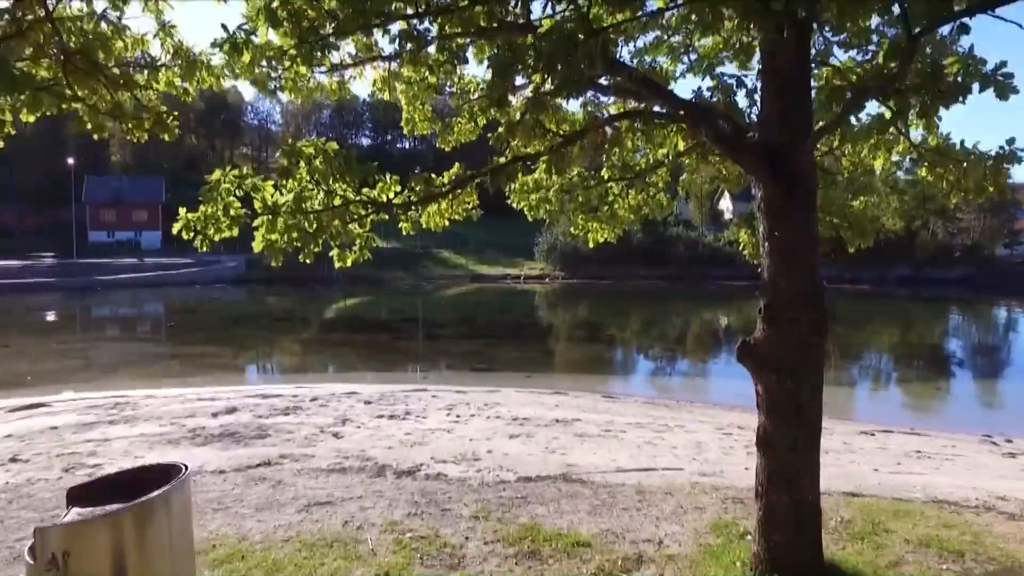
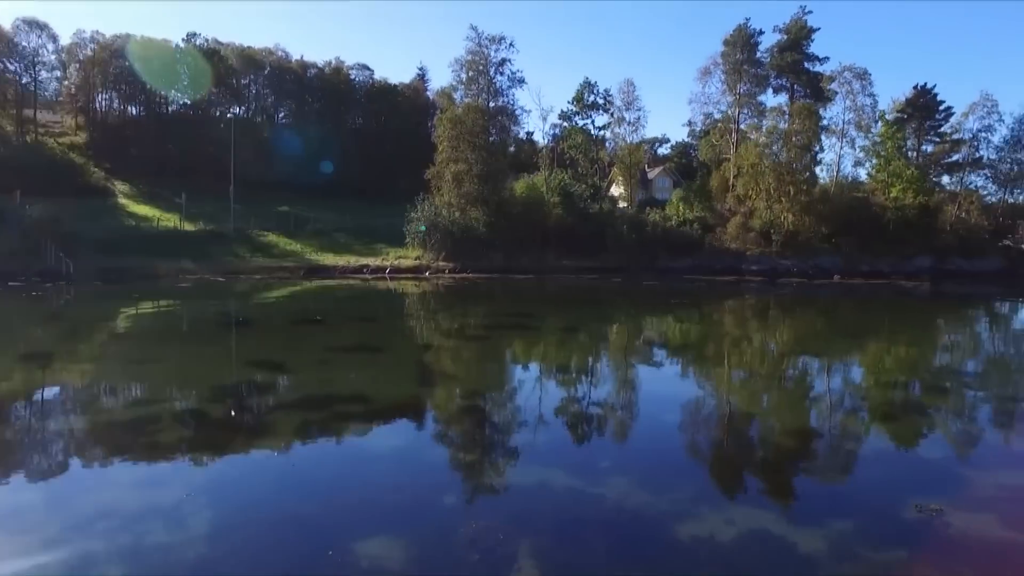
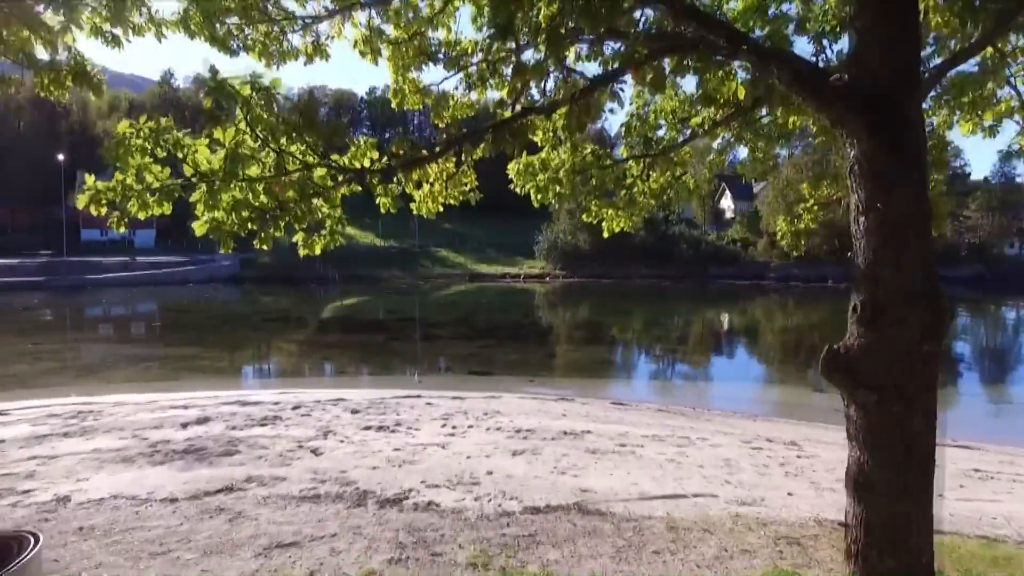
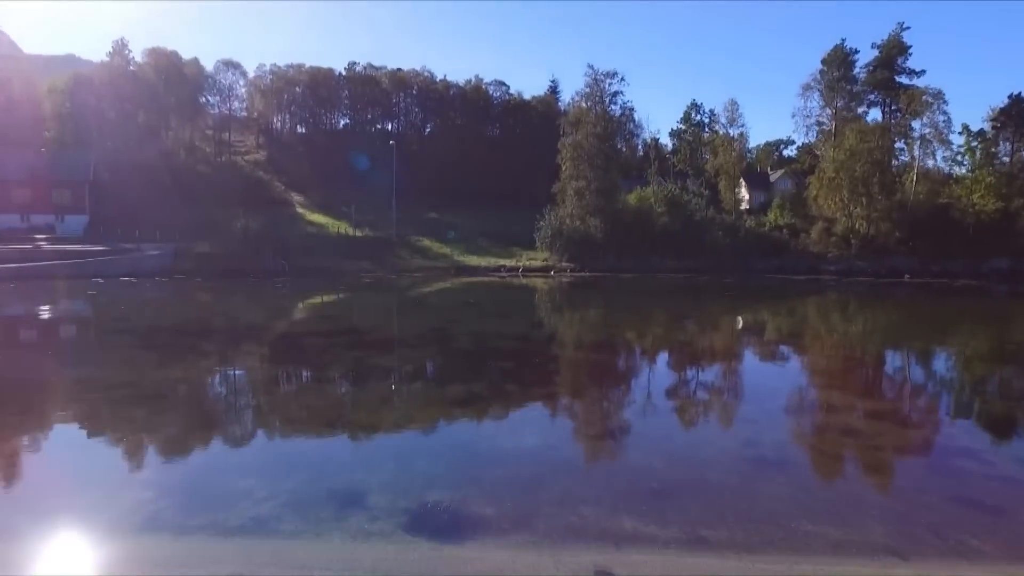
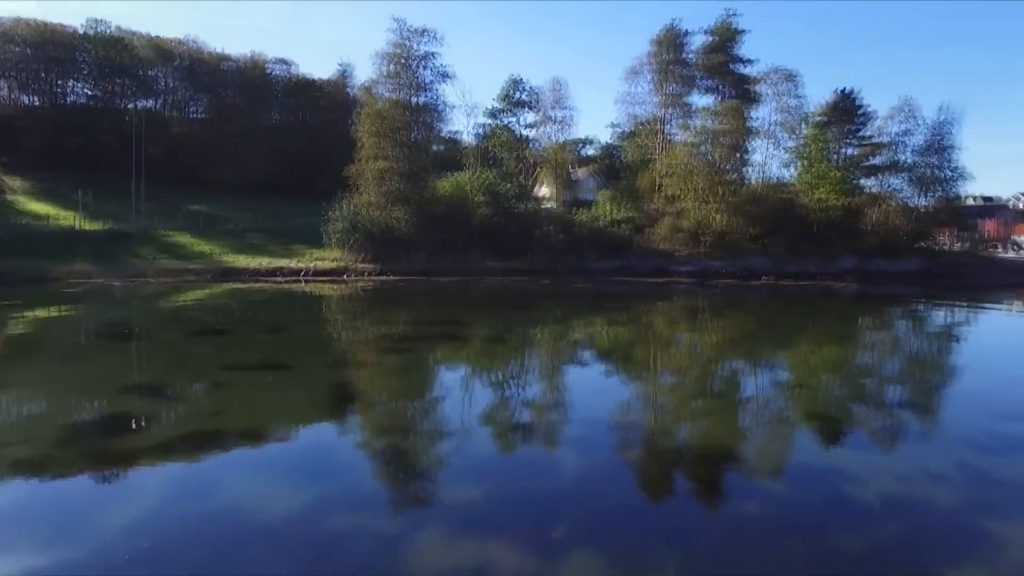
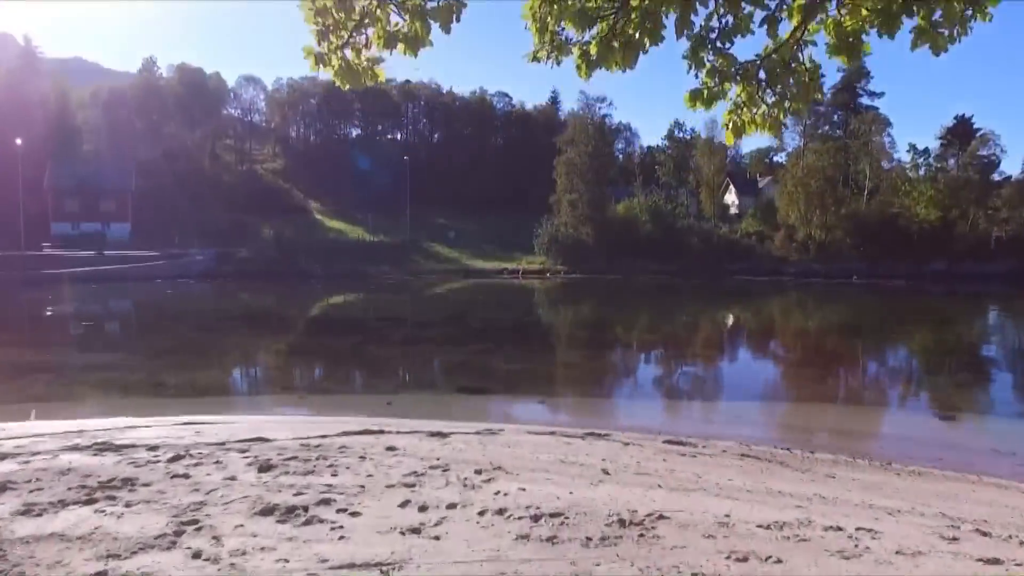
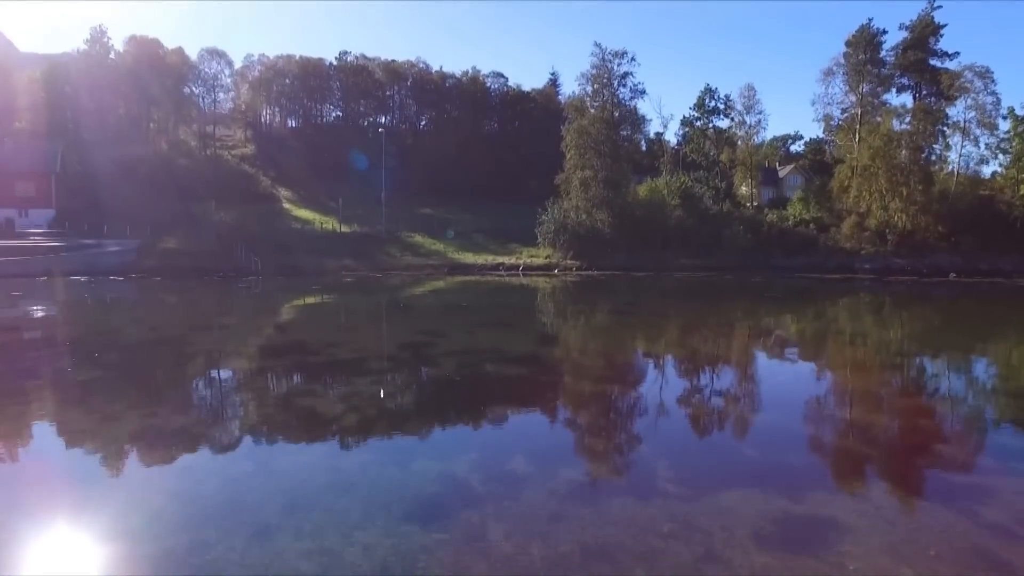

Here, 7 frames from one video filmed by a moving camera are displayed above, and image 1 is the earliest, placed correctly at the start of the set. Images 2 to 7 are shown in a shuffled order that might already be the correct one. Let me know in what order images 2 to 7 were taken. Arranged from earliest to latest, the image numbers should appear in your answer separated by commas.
3, 6, 4, 7, 2, 5
